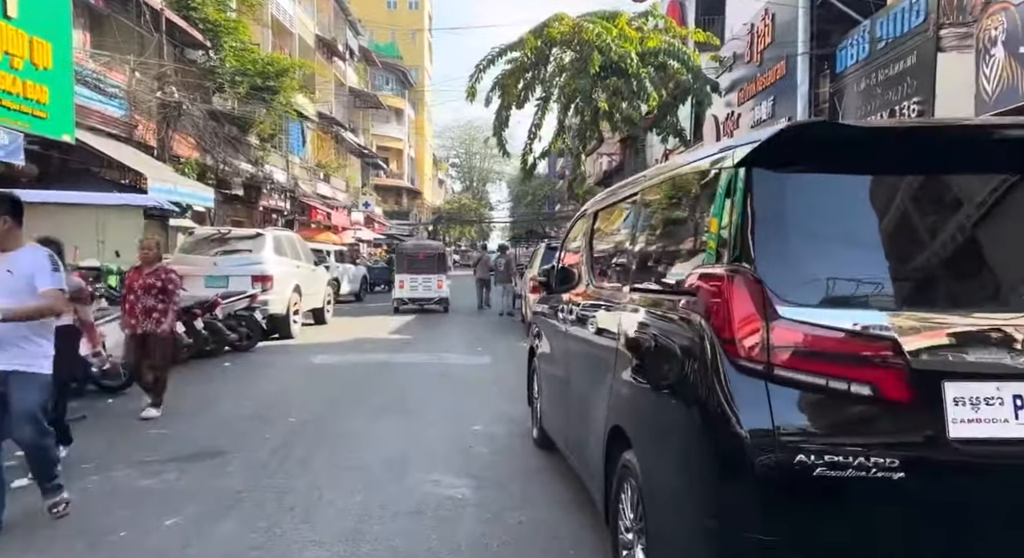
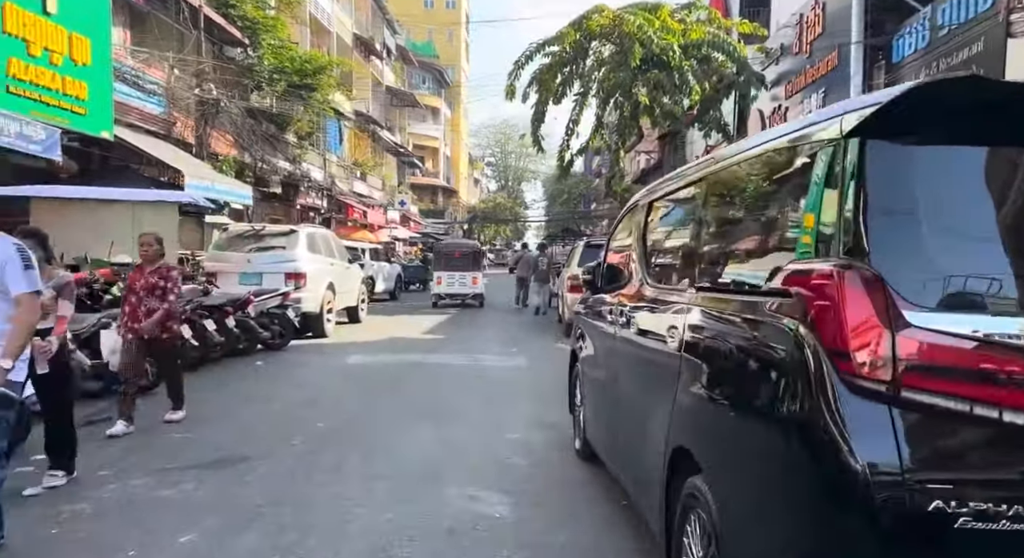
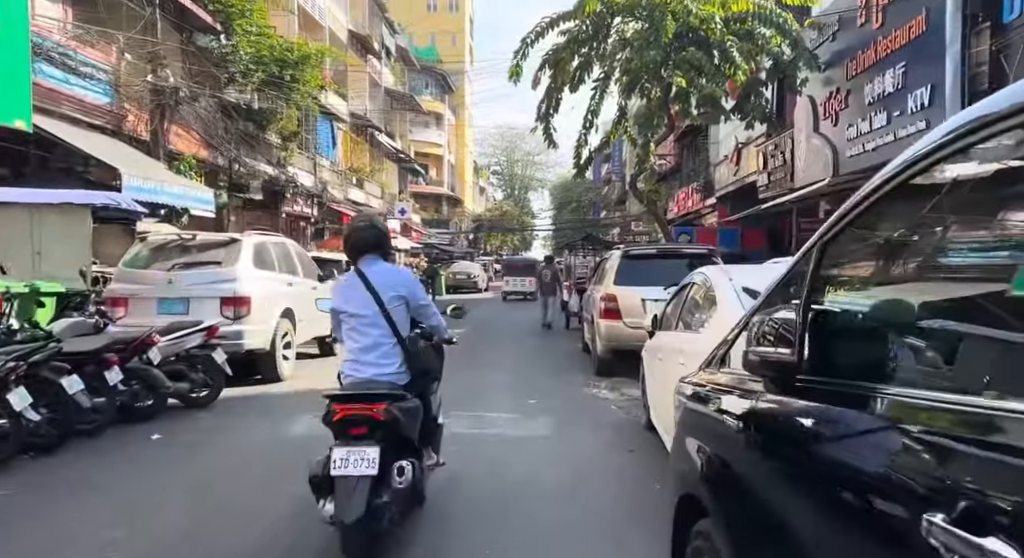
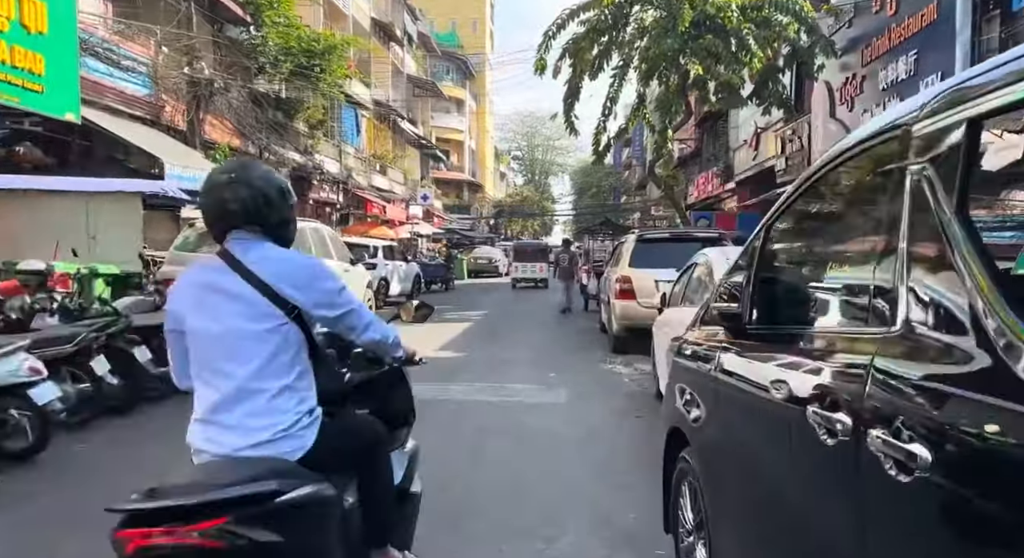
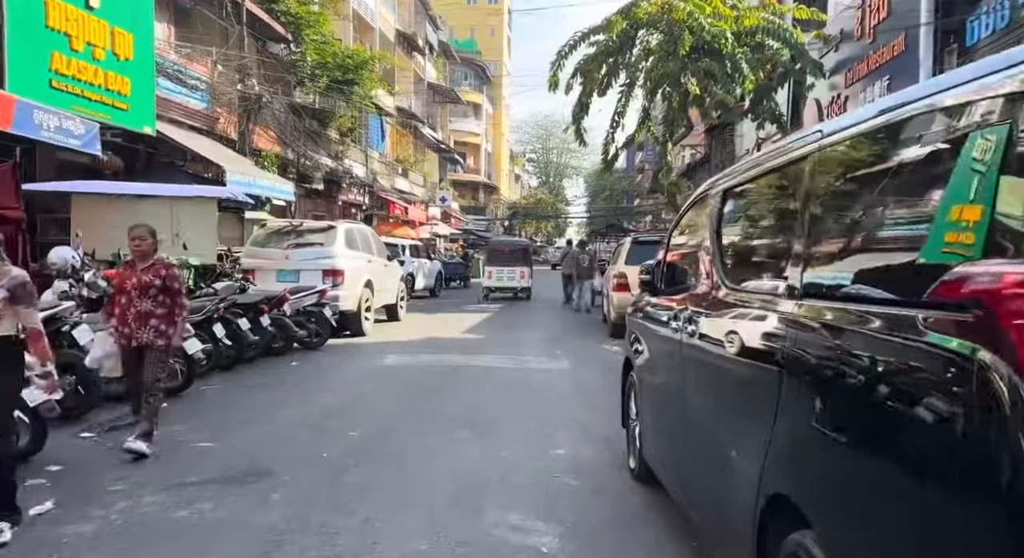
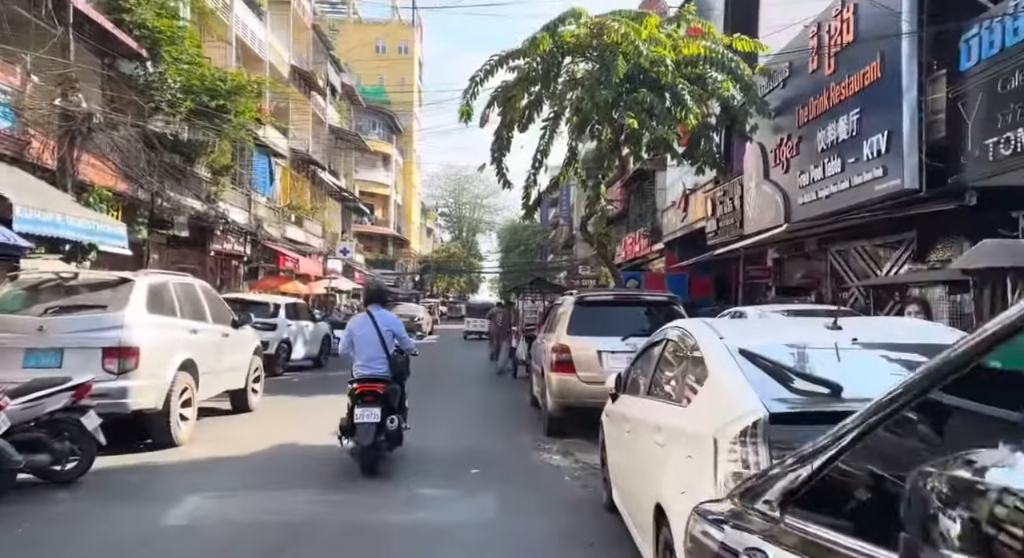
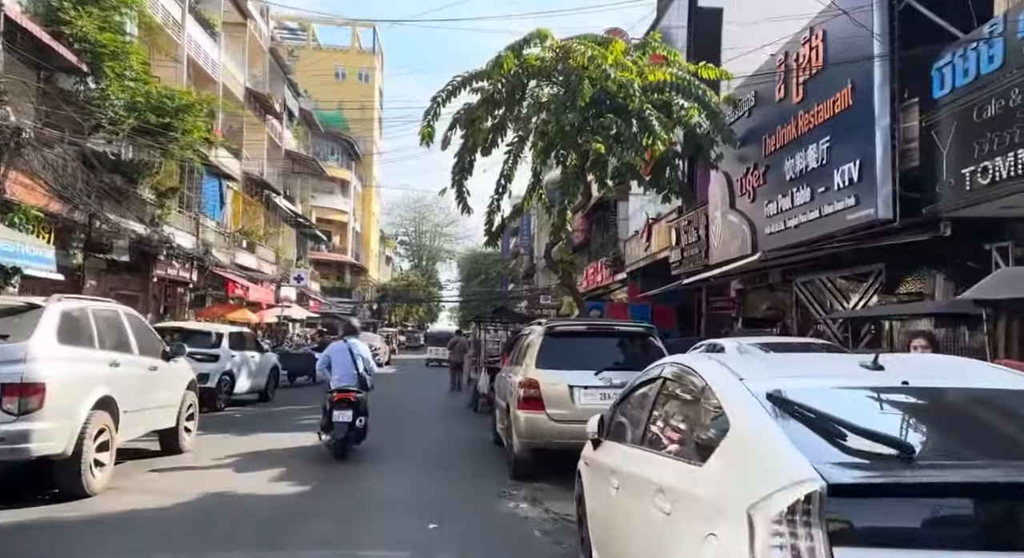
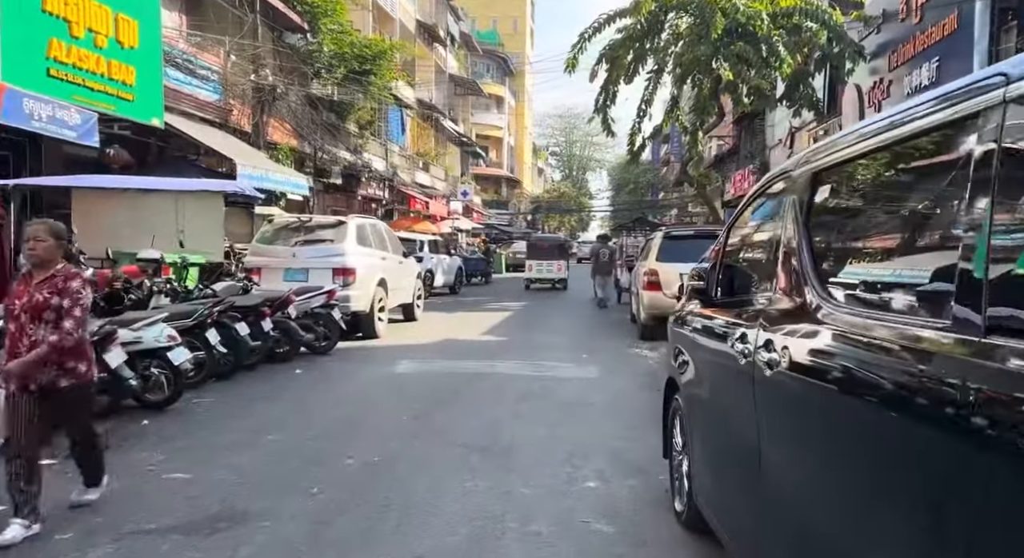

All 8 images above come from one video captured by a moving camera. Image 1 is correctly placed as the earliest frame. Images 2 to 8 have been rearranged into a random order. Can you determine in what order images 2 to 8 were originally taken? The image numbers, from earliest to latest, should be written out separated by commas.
2, 5, 8, 4, 3, 6, 7
